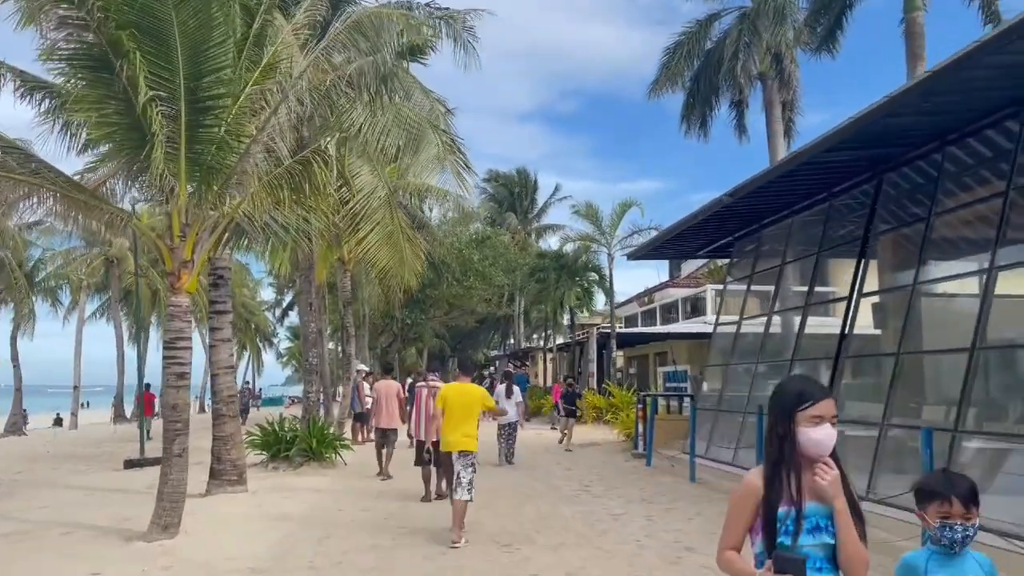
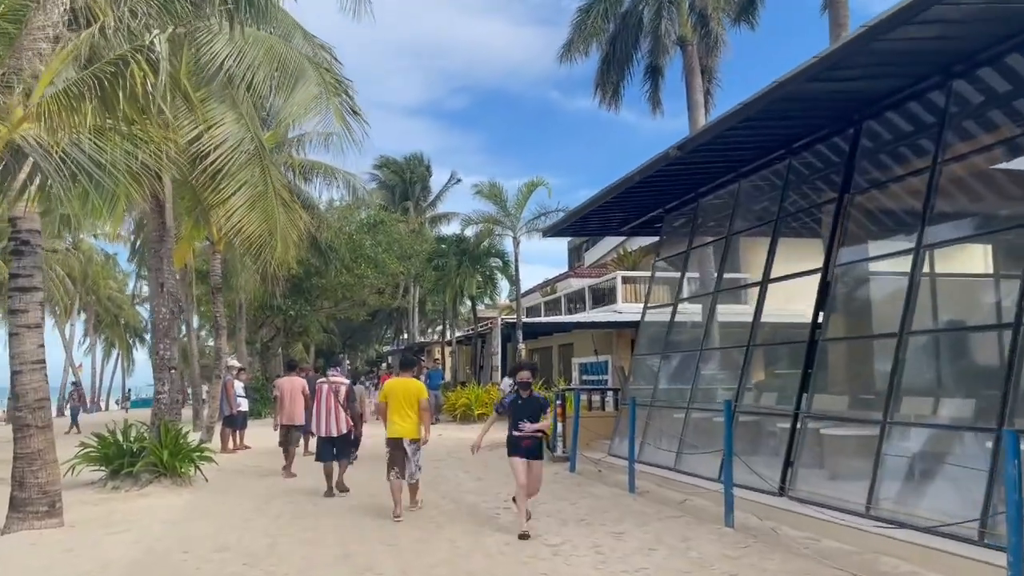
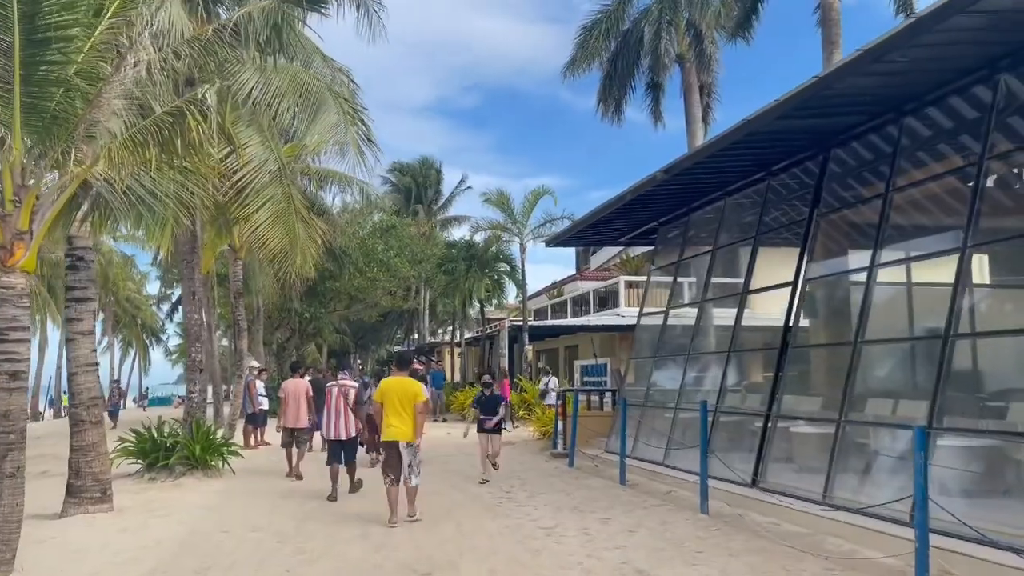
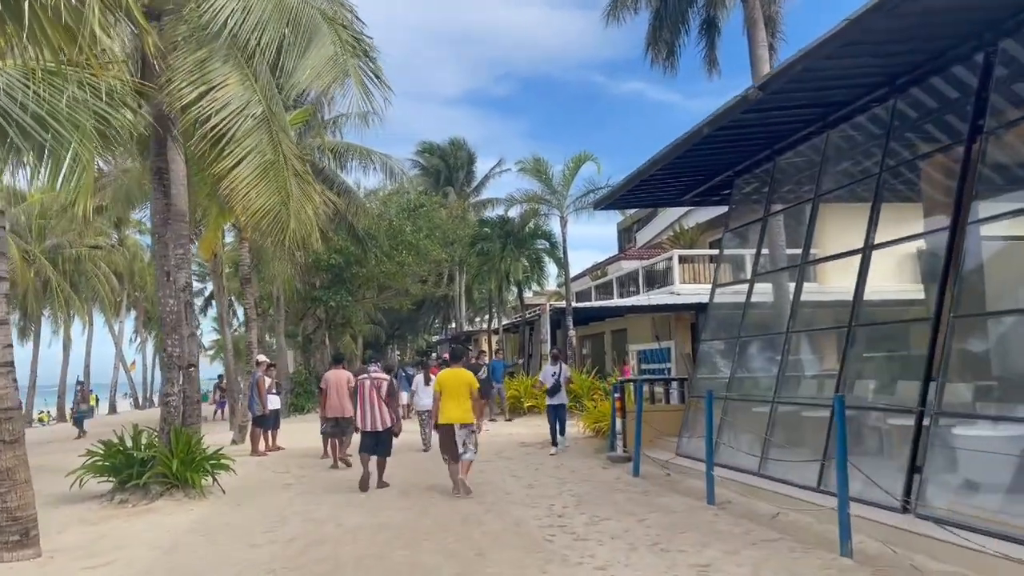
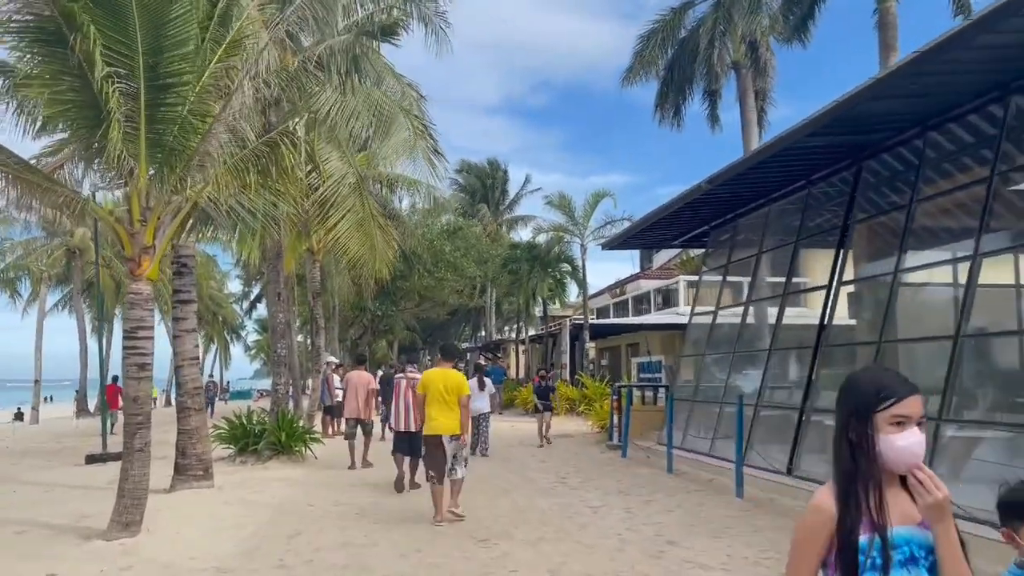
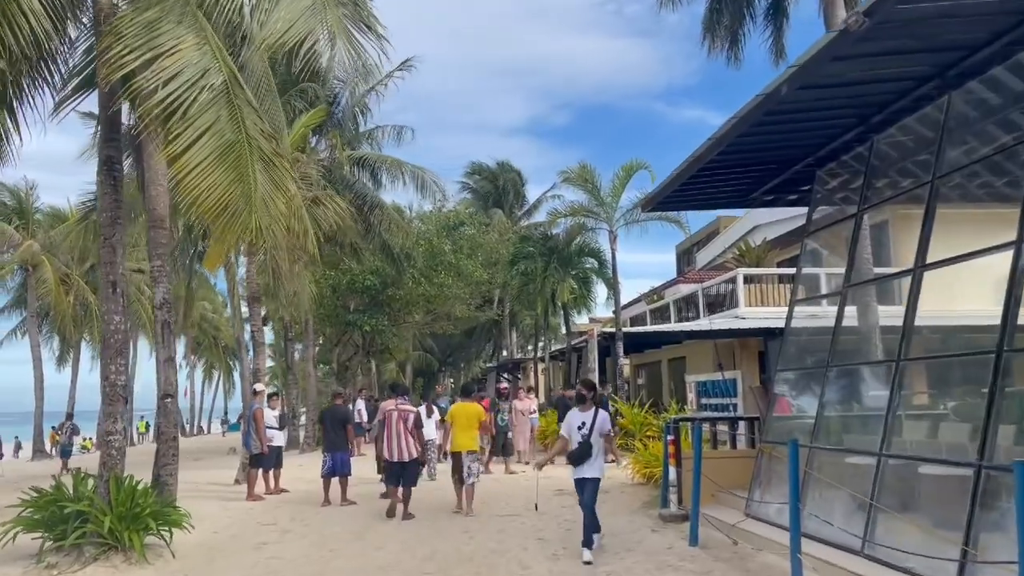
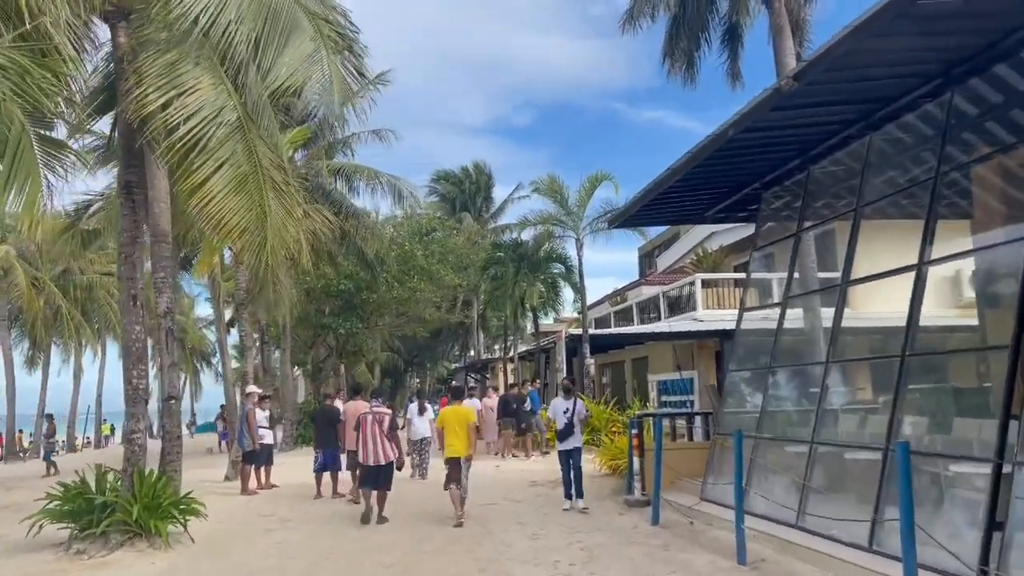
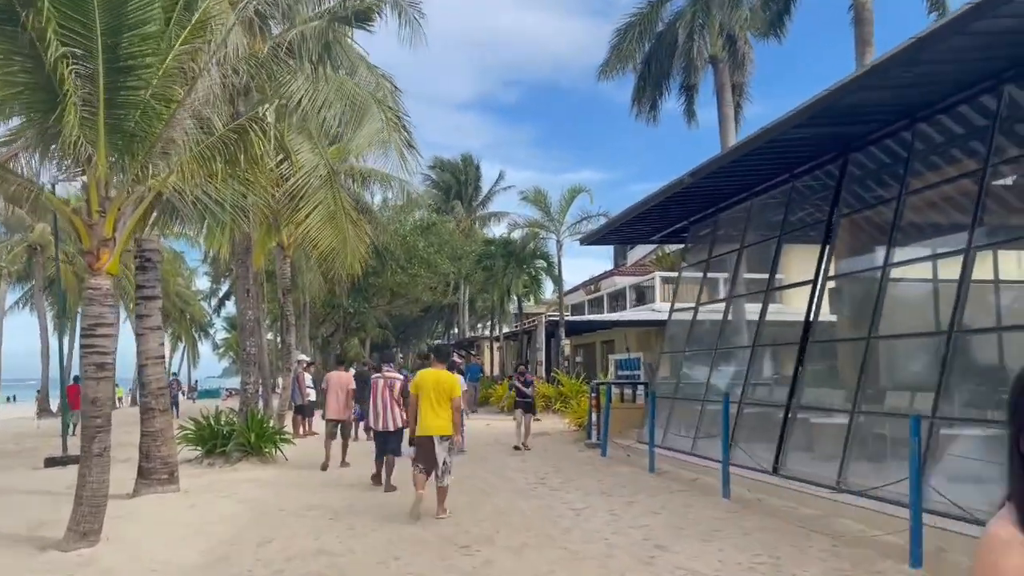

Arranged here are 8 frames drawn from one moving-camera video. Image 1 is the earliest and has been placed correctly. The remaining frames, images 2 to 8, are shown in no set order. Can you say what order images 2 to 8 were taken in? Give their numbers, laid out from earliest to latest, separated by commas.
5, 8, 3, 2, 4, 7, 6
